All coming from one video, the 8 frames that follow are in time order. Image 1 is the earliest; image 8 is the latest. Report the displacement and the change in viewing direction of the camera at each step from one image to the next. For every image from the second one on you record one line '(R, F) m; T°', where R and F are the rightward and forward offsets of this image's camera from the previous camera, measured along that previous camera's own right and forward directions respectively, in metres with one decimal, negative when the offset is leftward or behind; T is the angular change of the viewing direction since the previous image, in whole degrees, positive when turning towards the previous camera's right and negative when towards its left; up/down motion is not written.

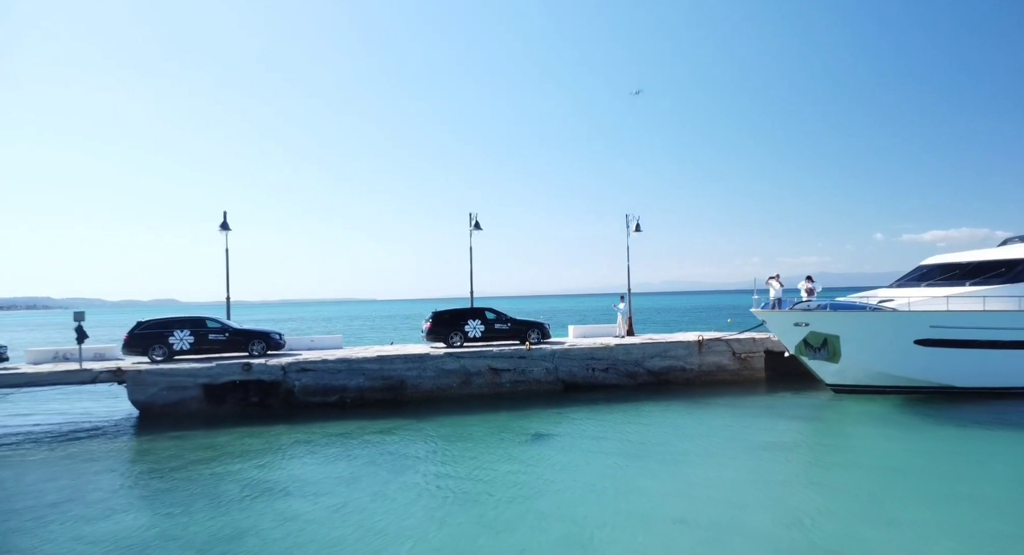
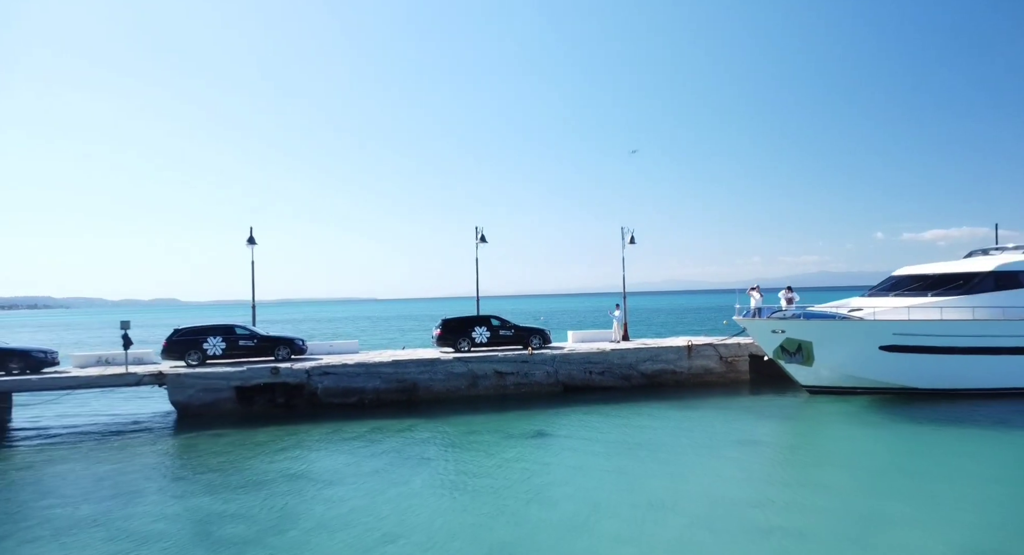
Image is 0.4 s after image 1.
(-0.1, -1.9) m; 0°
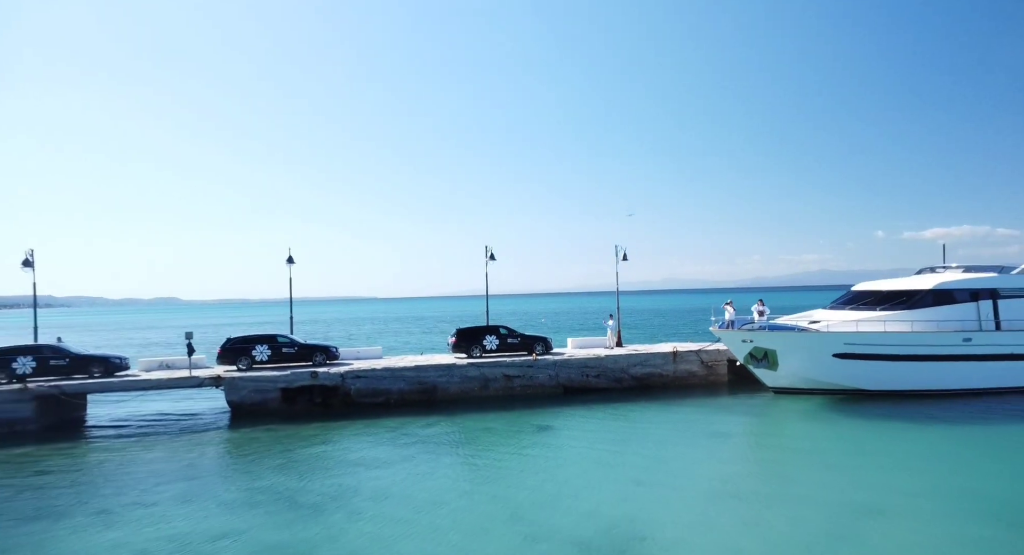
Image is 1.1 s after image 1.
(-0.3, -3.4) m; 0°
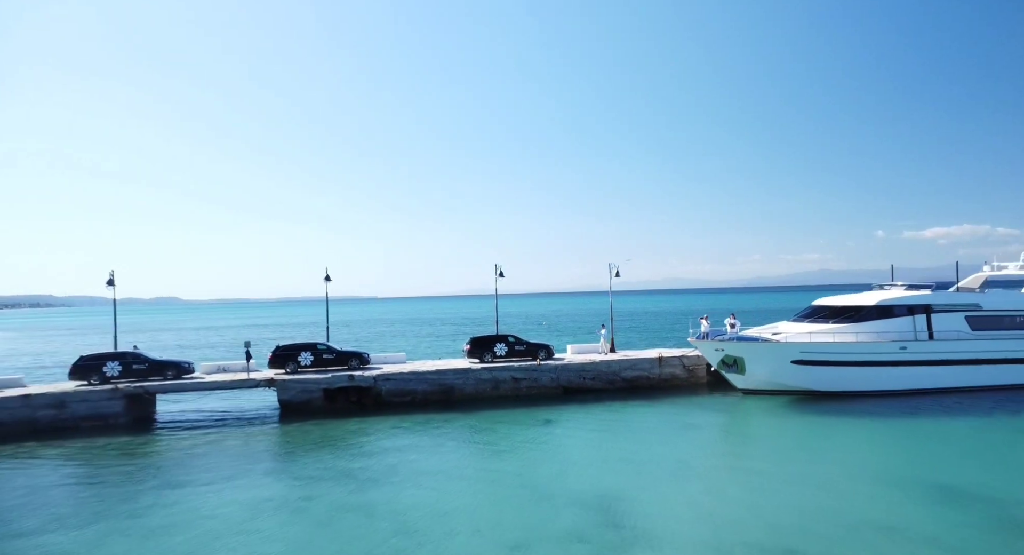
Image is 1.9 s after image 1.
(-0.3, -4.3) m; 0°
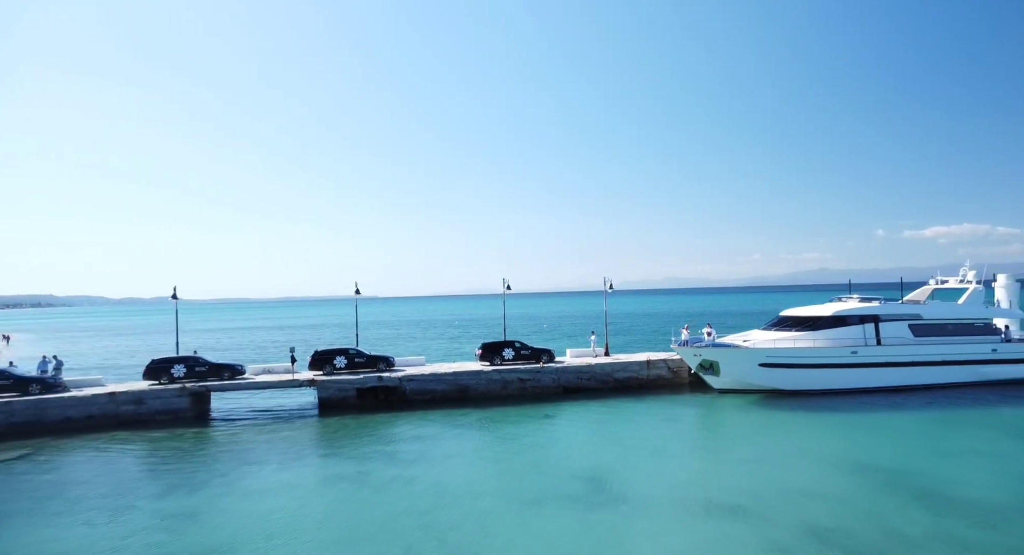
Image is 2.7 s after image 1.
(-0.3, -4.5) m; 0°
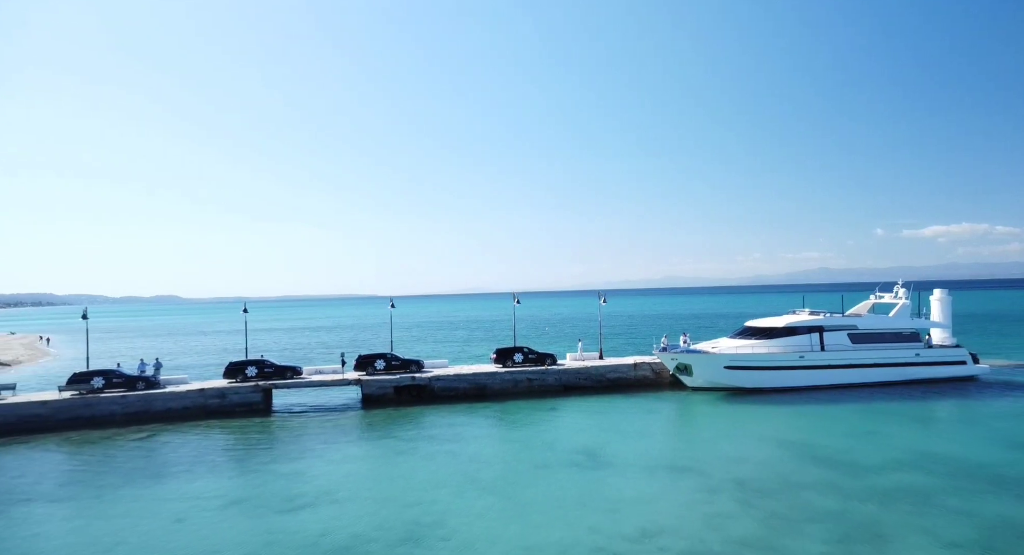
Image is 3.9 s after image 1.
(-0.7, -7.1) m; 0°
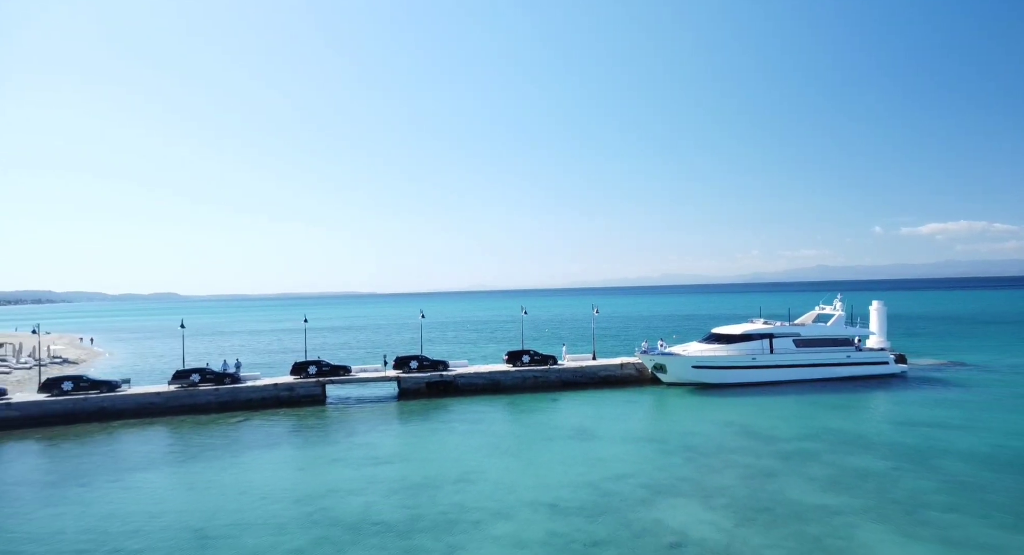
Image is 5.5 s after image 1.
(-0.8, -9.3) m; 0°
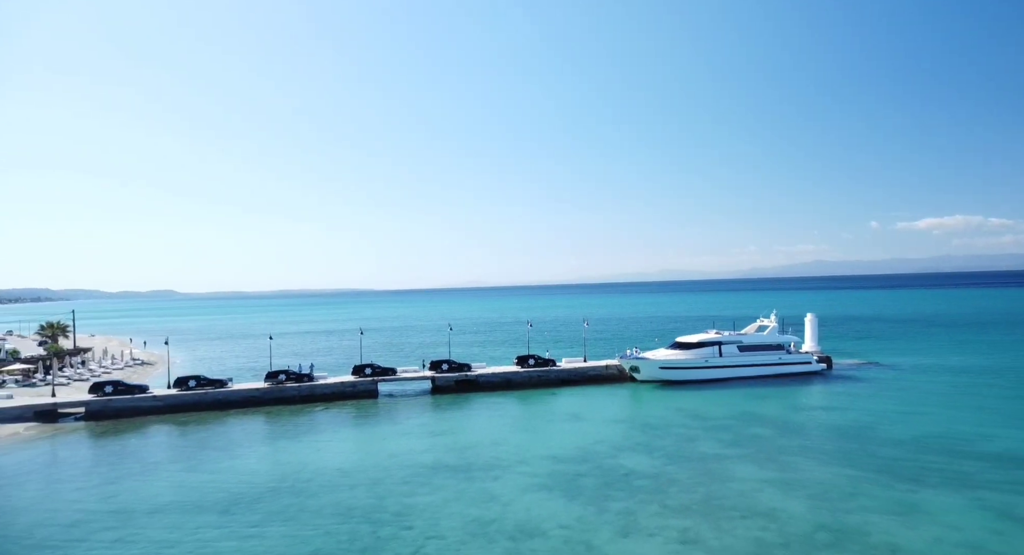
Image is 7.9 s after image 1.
(-1.1, -14.3) m; 0°
